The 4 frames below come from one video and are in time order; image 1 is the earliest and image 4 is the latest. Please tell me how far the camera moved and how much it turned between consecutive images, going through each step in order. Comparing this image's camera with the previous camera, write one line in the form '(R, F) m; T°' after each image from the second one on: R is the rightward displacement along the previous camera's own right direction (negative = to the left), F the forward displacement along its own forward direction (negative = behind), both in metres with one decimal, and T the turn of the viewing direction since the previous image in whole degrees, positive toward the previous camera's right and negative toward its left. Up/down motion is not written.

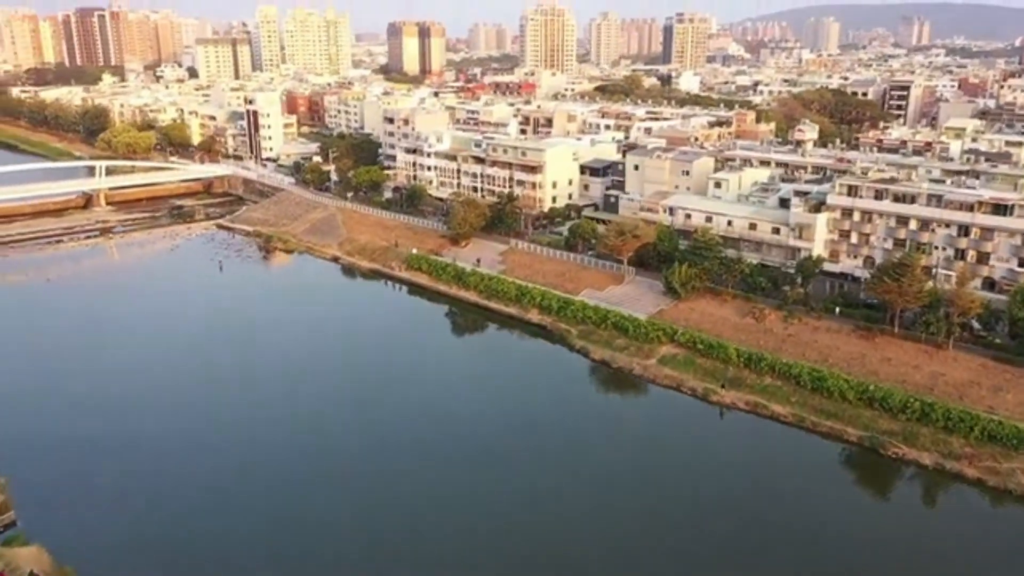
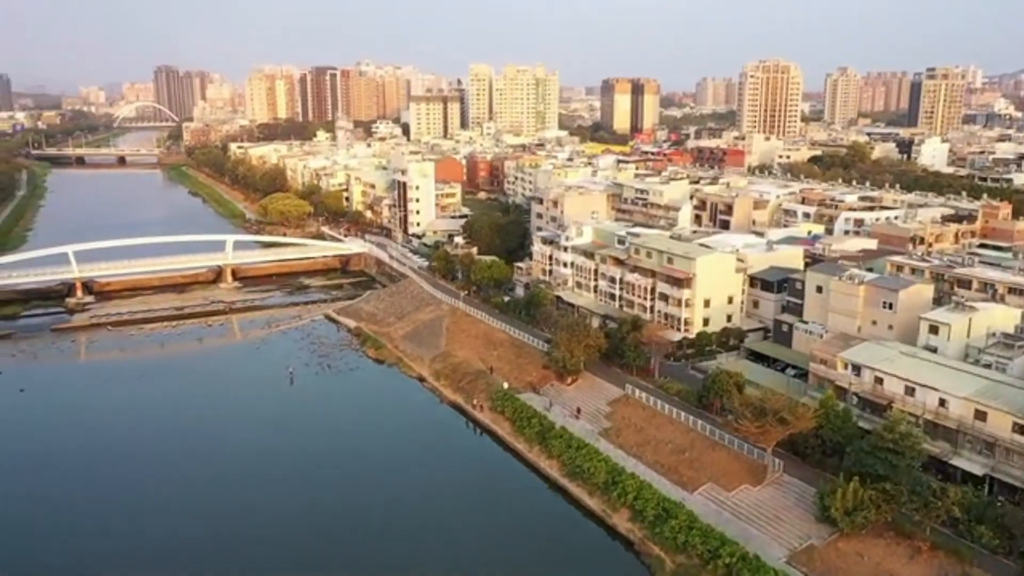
(+2.9, +7.9) m; -15°
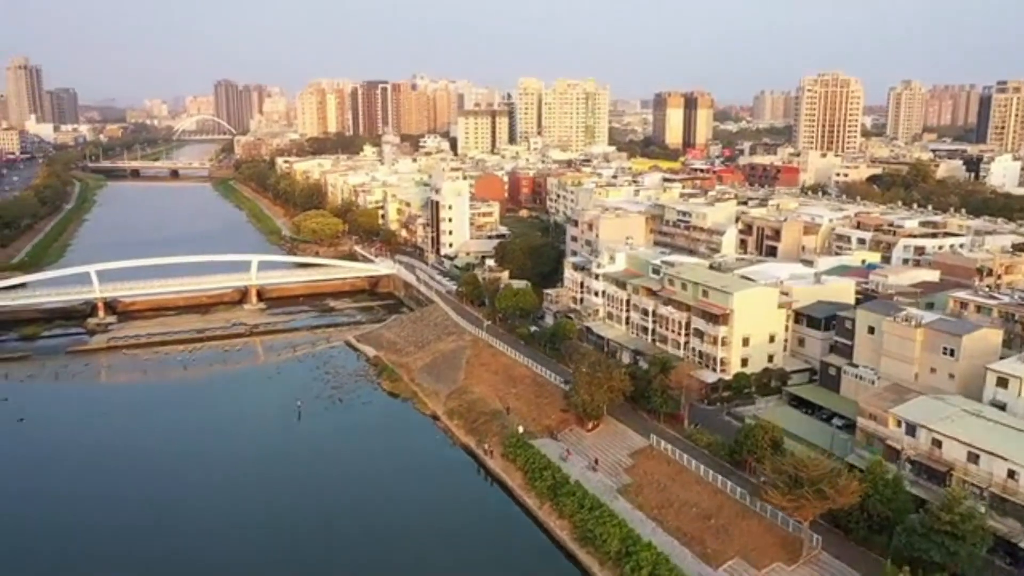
(+1.0, +2.0) m; -4°
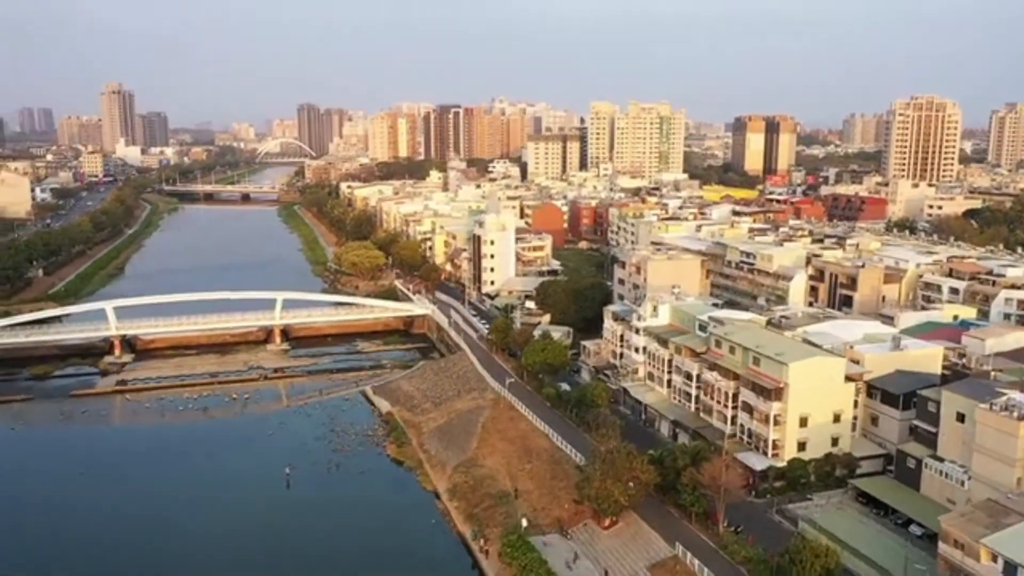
(+1.8, +3.6) m; -6°
